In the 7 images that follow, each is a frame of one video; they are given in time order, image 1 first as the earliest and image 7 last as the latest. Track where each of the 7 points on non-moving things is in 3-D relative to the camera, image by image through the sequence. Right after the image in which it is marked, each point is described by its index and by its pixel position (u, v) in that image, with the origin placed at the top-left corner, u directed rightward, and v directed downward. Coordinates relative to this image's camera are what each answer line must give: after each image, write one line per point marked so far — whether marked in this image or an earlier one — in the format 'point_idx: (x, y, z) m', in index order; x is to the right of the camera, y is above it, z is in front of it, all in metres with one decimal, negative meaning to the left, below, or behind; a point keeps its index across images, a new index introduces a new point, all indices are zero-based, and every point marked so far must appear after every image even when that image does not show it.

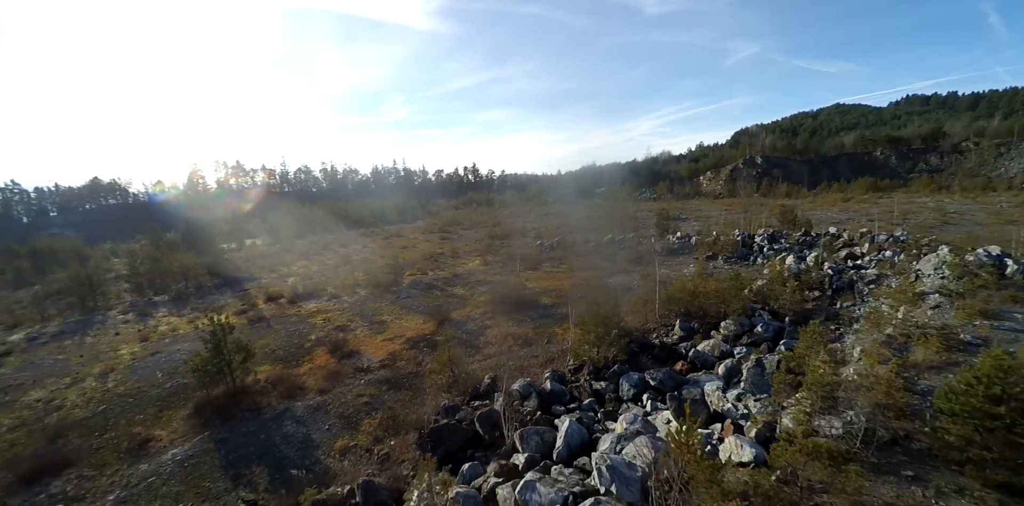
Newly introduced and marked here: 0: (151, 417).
0: (-11.3, -5.1, +14.4) m
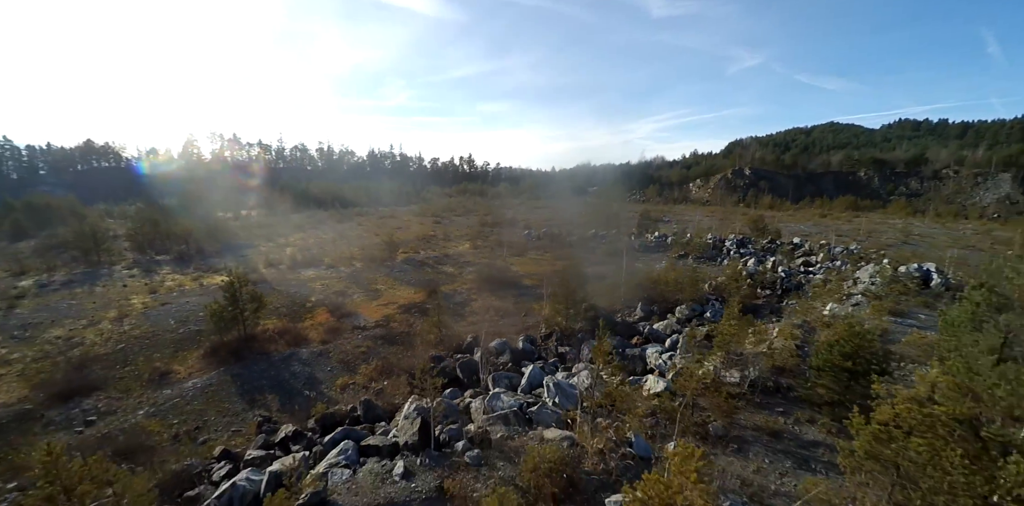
0: (-12.1, -3.6, +16.2) m
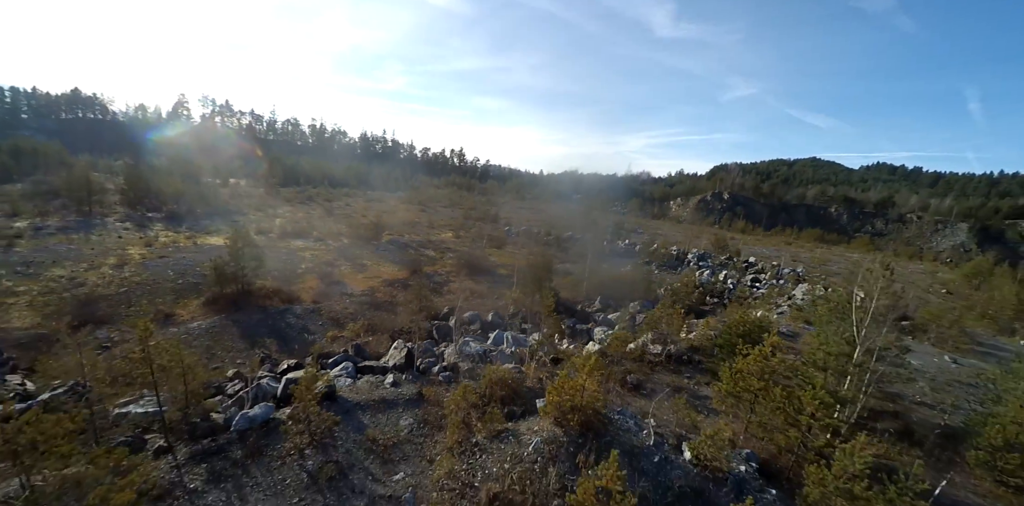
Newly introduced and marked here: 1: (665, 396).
0: (-13.3, -1.8, +17.7) m
1: (+3.0, -2.7, +8.9) m
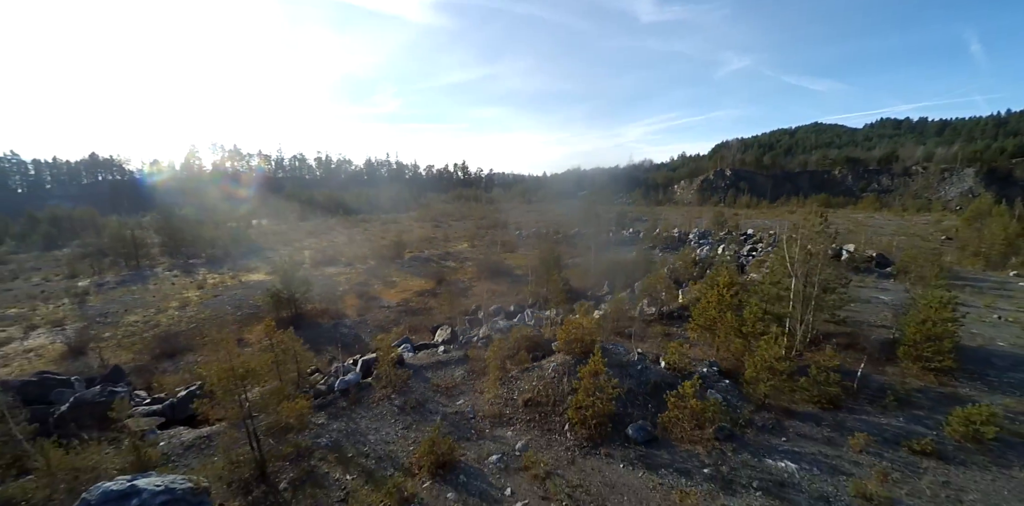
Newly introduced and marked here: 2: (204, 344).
0: (-12.4, -3.4, +20.5) m
1: (+3.5, -2.0, +11.3) m
2: (-12.8, -3.8, +19.0) m
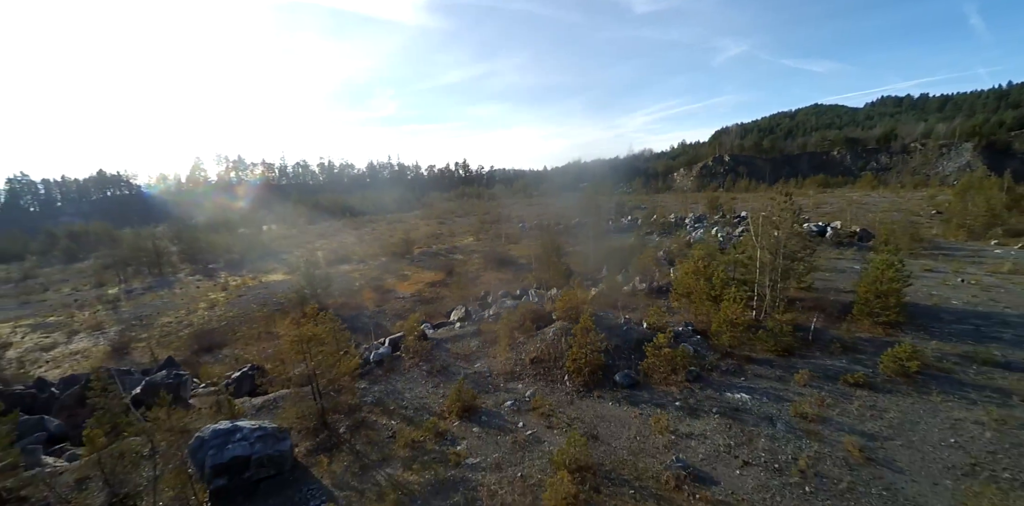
0: (-12.1, -3.4, +22.3) m
1: (+3.7, -1.5, +12.8) m
2: (-12.5, -4.0, +20.7) m
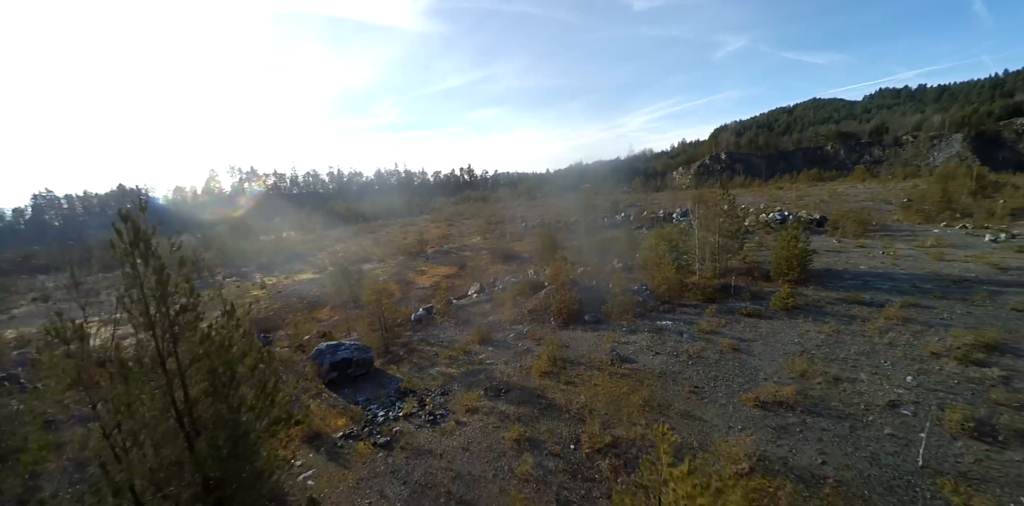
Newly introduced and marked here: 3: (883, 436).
0: (-11.8, -3.4, +26.3) m
1: (+3.8, -0.9, +16.7) m
2: (-12.2, -3.9, +24.7) m
3: (+5.9, -2.9, +7.1) m
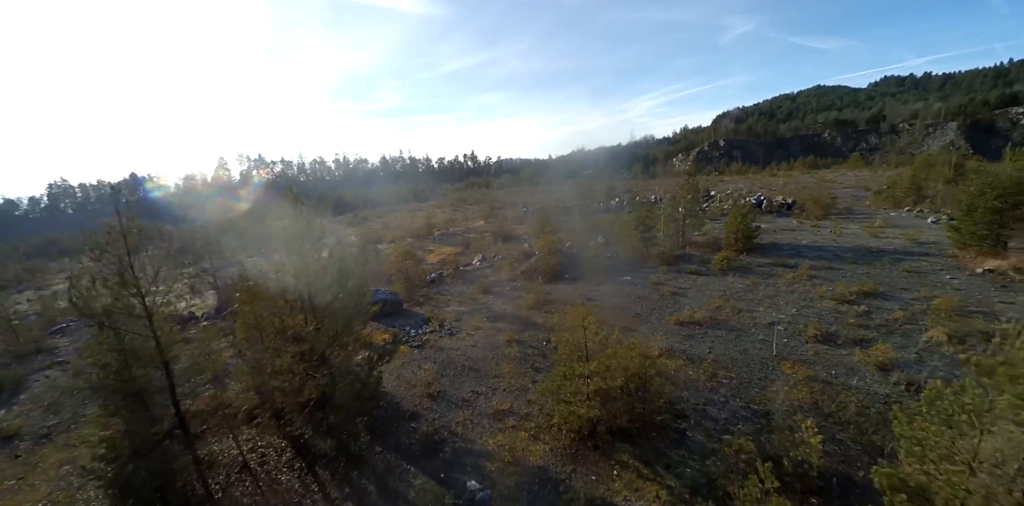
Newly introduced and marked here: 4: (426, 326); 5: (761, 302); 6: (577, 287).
0: (-11.9, -2.0, +29.8) m
1: (+3.7, +0.2, +20.0) m
2: (-12.3, -2.5, +28.2) m
3: (+5.7, -2.0, +10.5) m
4: (-2.3, -2.0, +12.4) m
5: (+6.9, -1.4, +12.7) m
6: (+2.1, -1.1, +14.5) m
